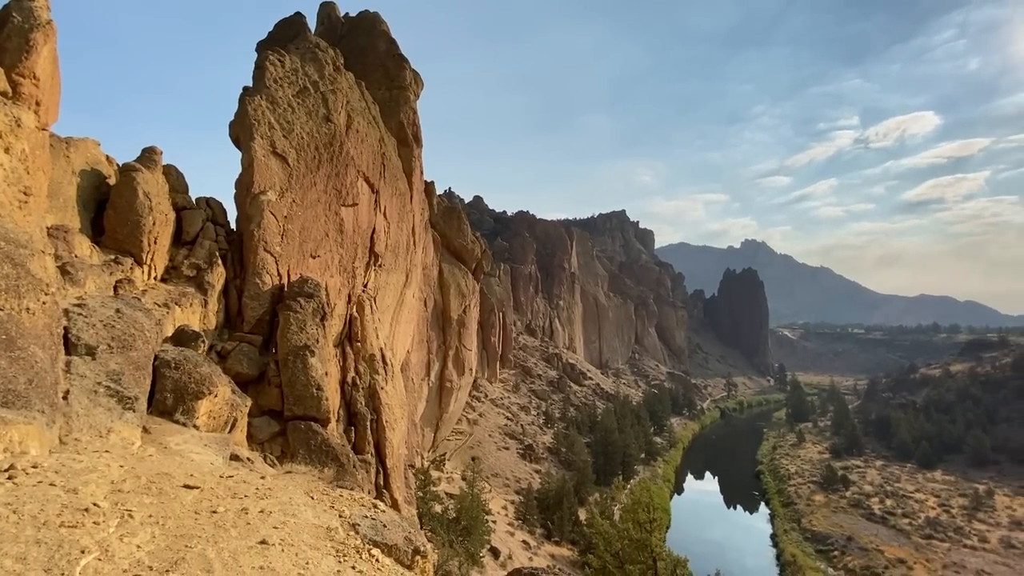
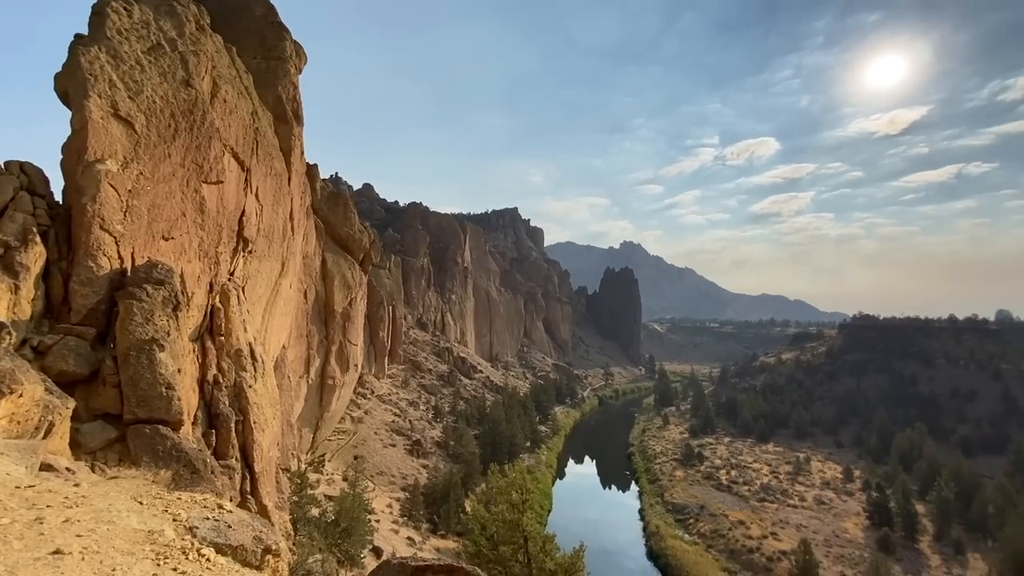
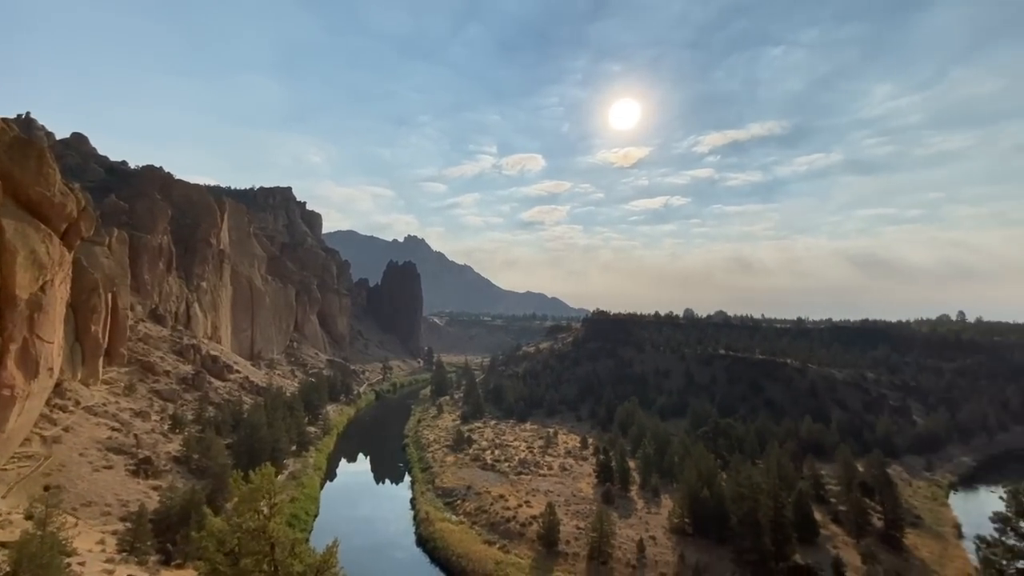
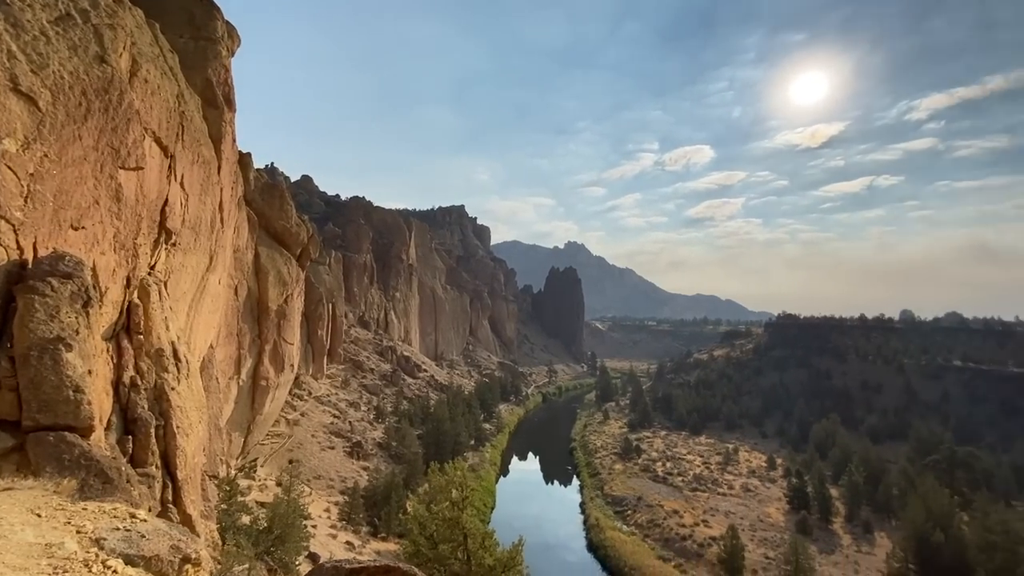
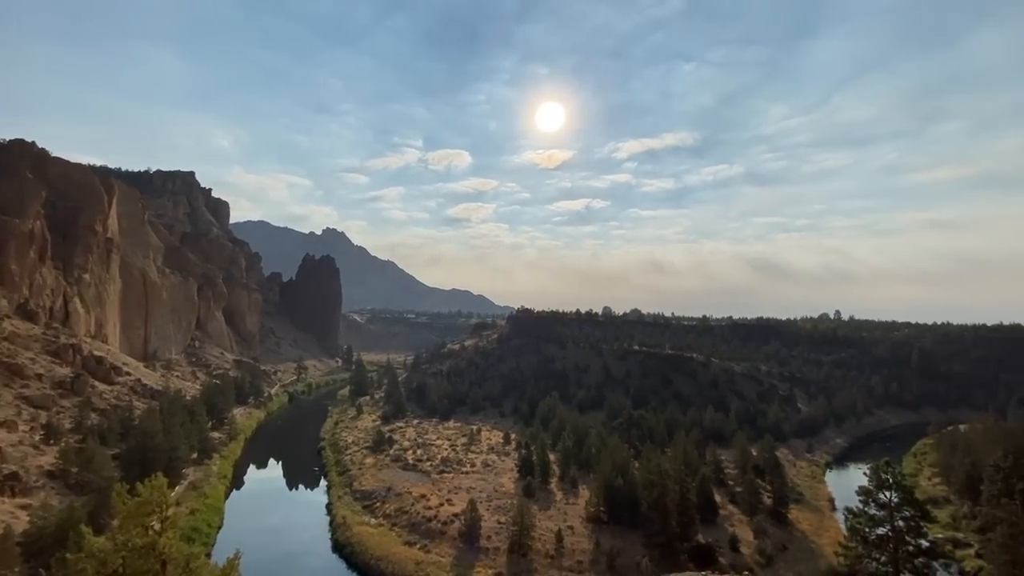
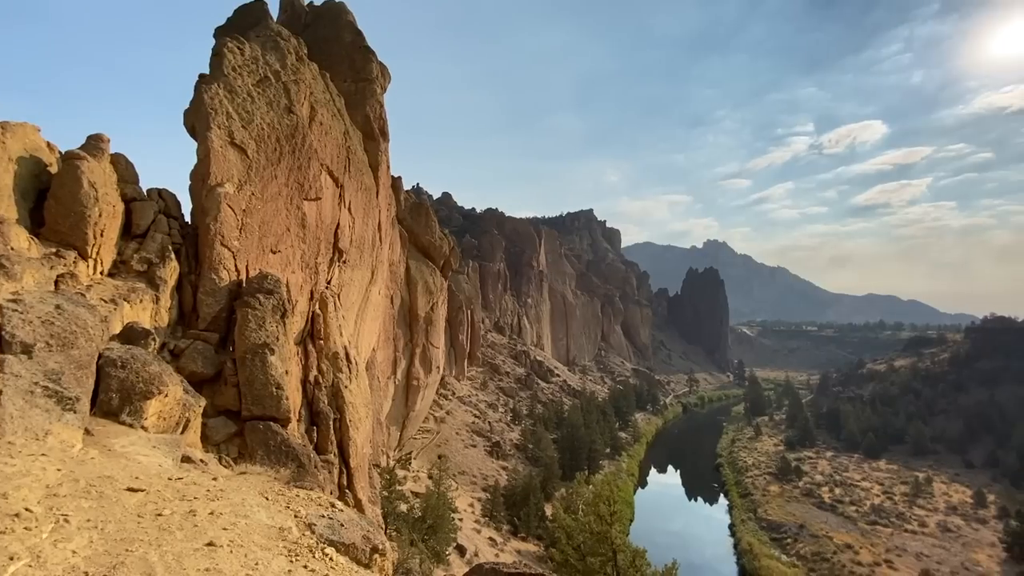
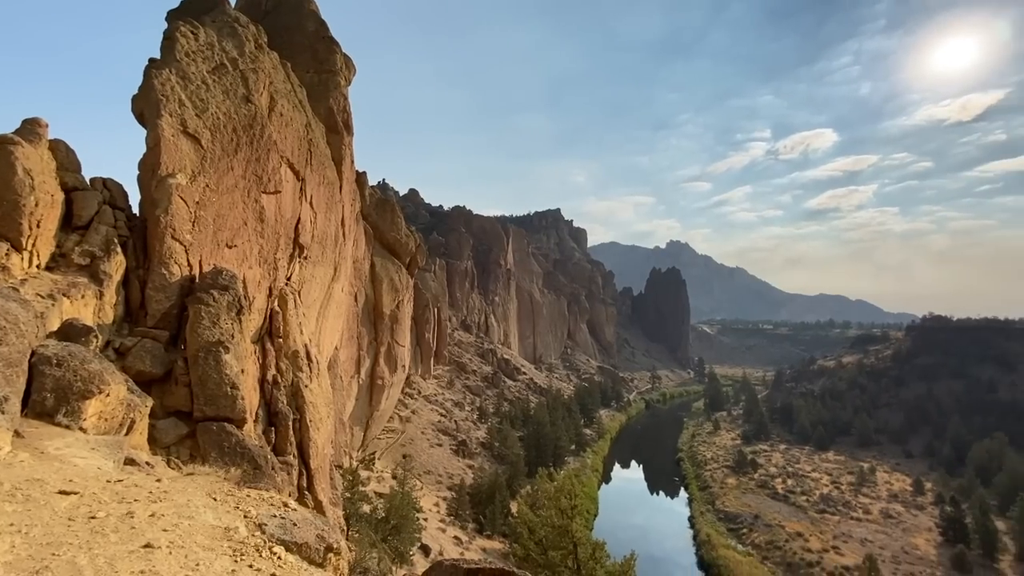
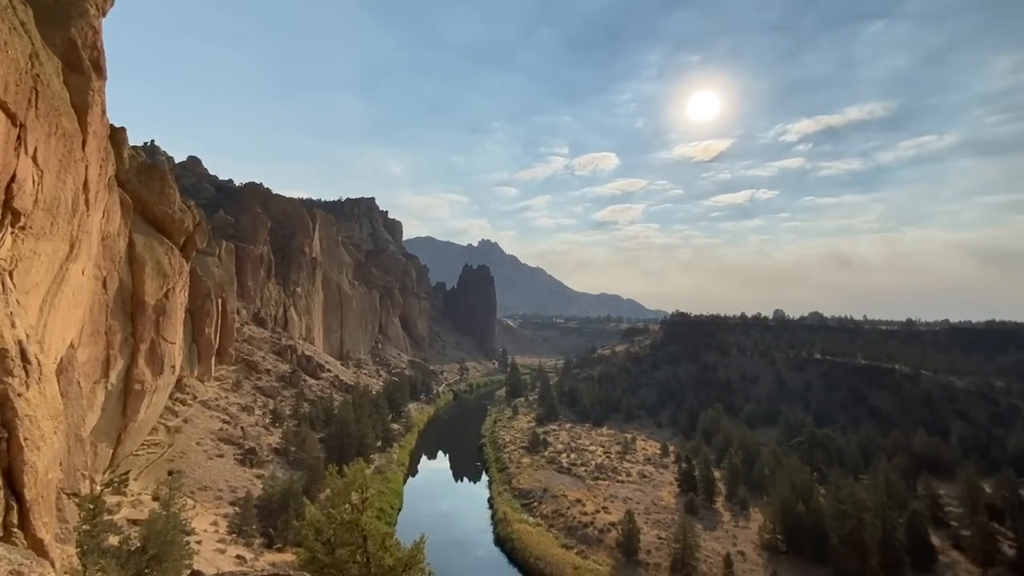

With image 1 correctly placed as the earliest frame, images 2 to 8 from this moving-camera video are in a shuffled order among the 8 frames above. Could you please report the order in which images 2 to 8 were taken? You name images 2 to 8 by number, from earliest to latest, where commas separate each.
6, 7, 2, 4, 8, 3, 5
